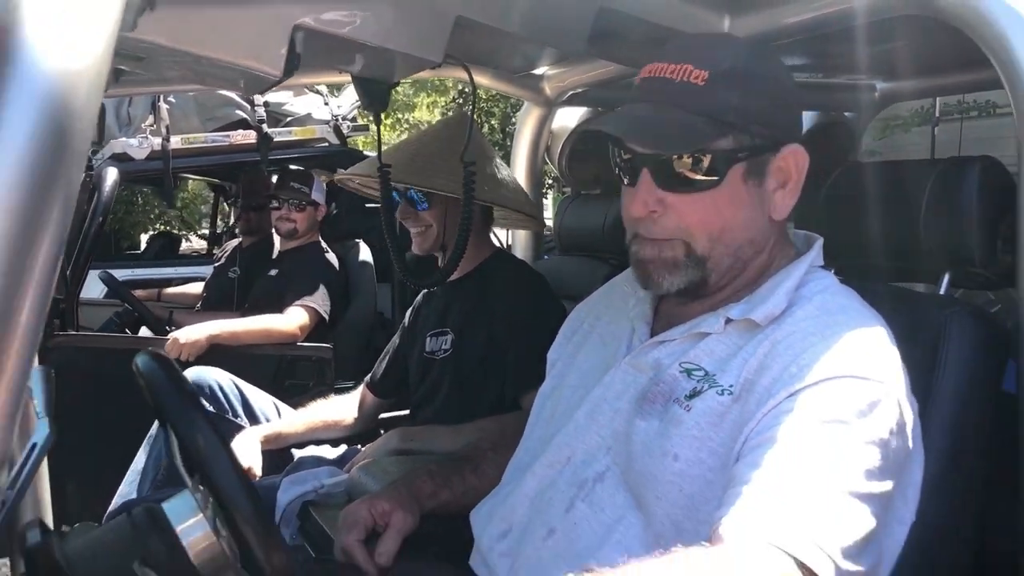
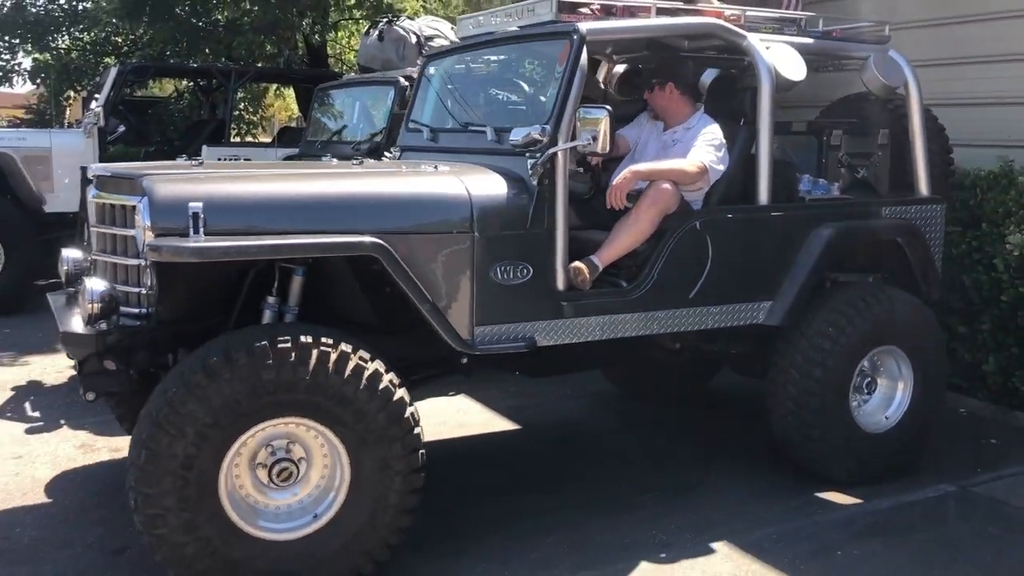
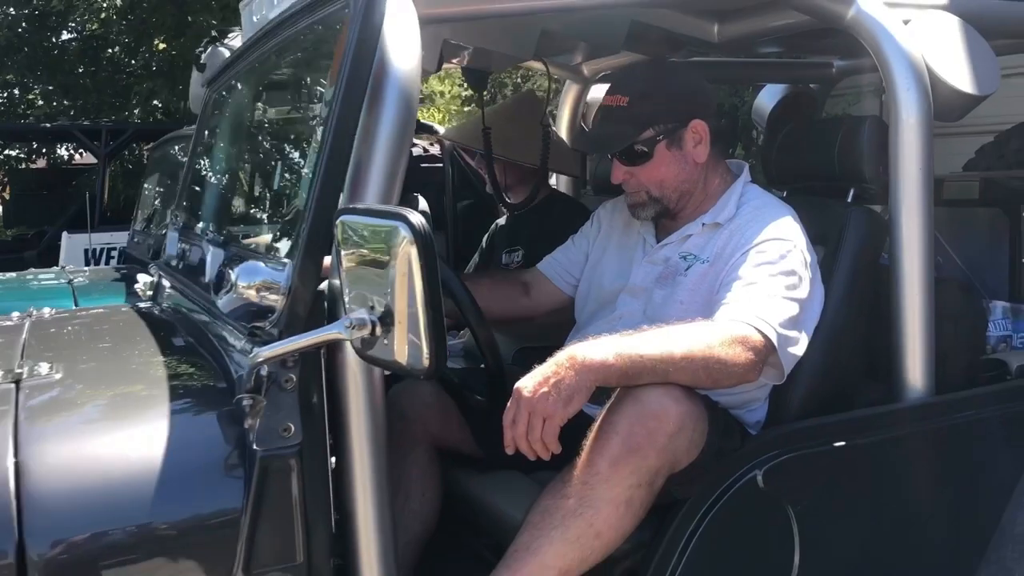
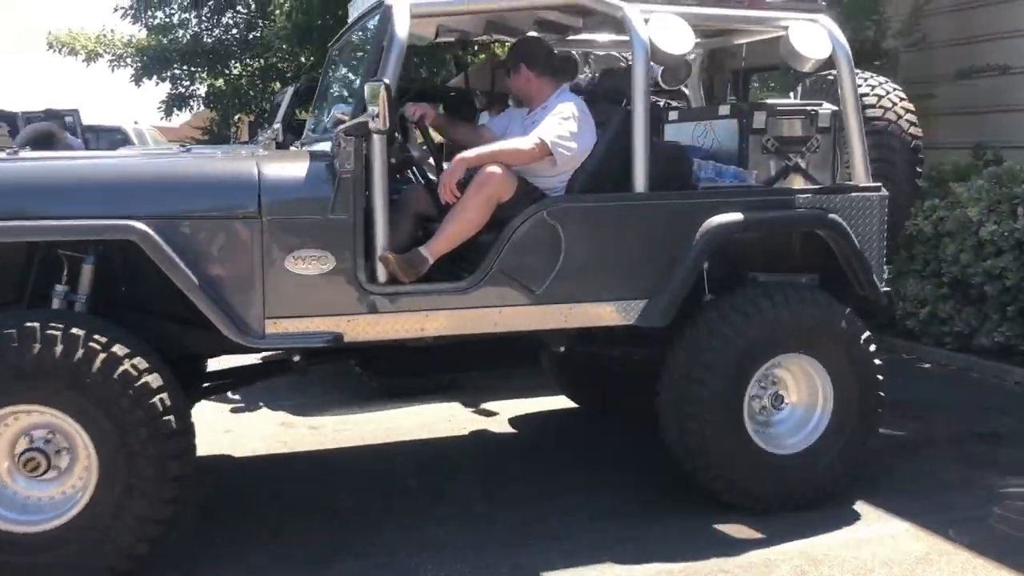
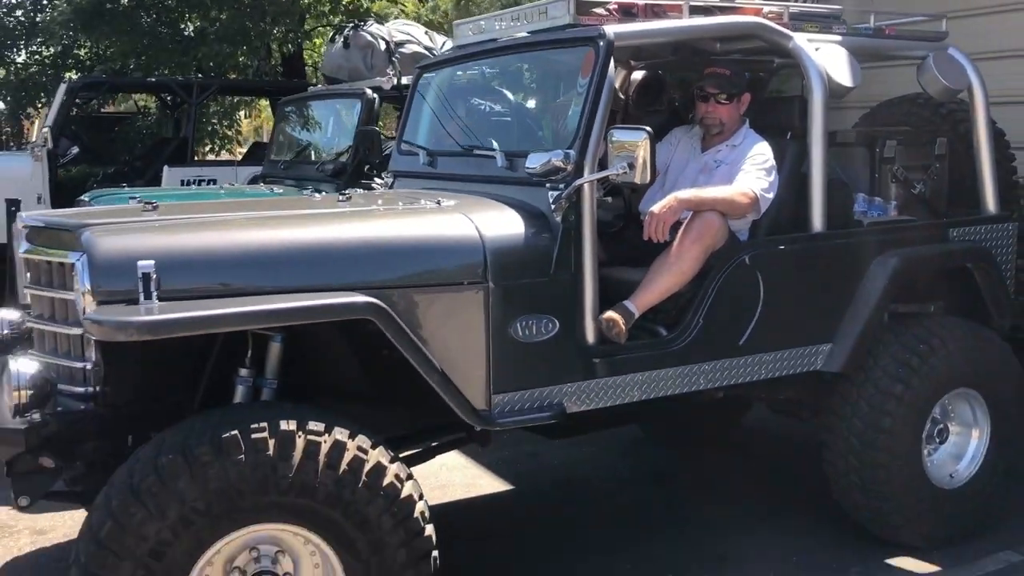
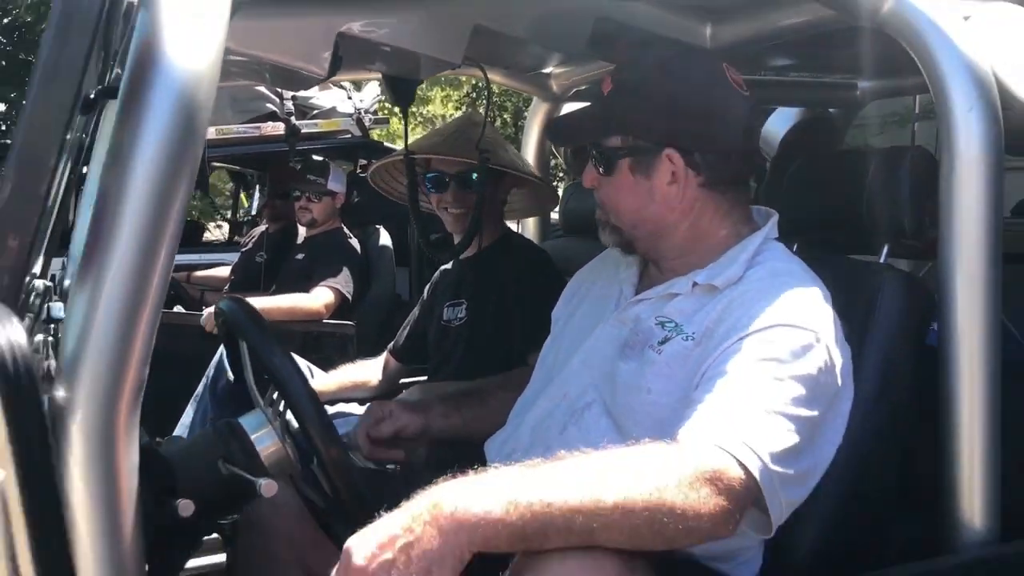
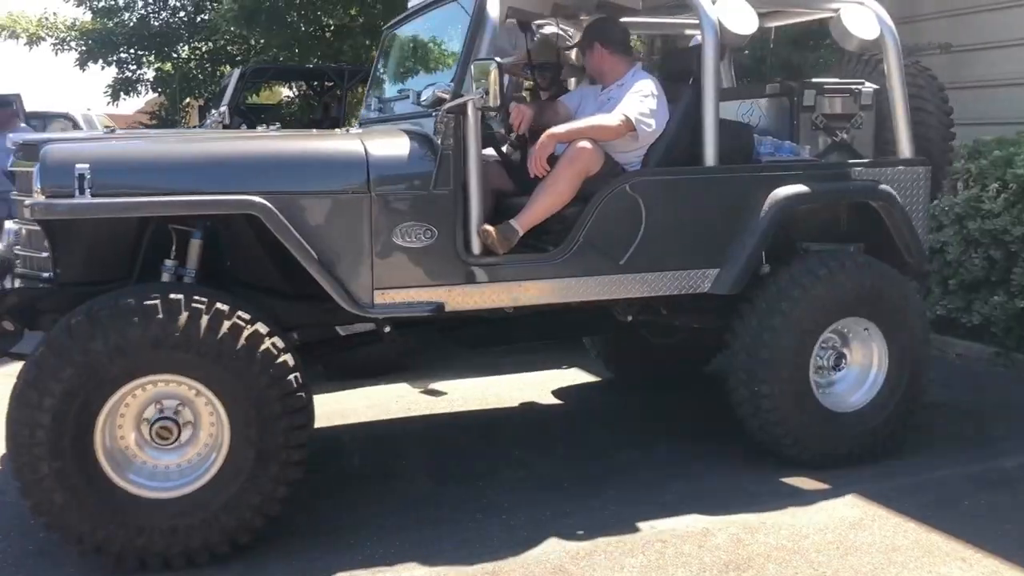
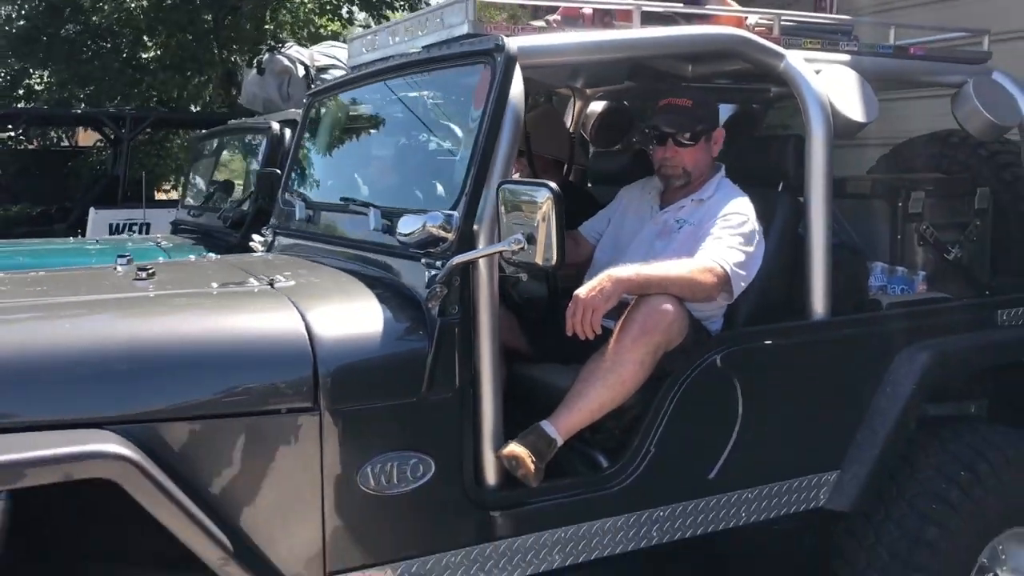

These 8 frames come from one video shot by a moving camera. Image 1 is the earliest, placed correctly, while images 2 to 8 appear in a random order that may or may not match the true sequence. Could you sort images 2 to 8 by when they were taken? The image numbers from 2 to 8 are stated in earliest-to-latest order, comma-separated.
6, 3, 8, 5, 2, 7, 4
